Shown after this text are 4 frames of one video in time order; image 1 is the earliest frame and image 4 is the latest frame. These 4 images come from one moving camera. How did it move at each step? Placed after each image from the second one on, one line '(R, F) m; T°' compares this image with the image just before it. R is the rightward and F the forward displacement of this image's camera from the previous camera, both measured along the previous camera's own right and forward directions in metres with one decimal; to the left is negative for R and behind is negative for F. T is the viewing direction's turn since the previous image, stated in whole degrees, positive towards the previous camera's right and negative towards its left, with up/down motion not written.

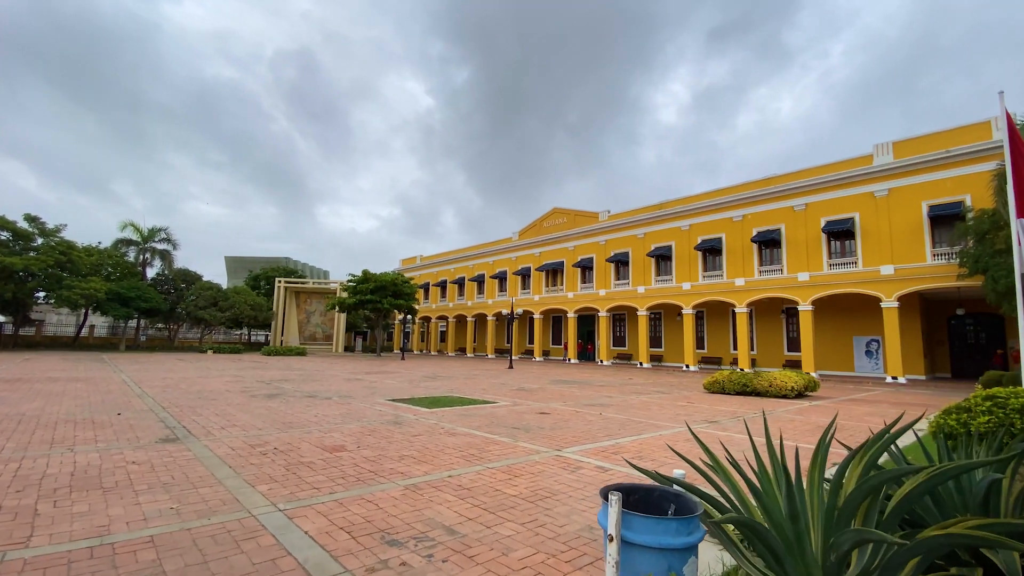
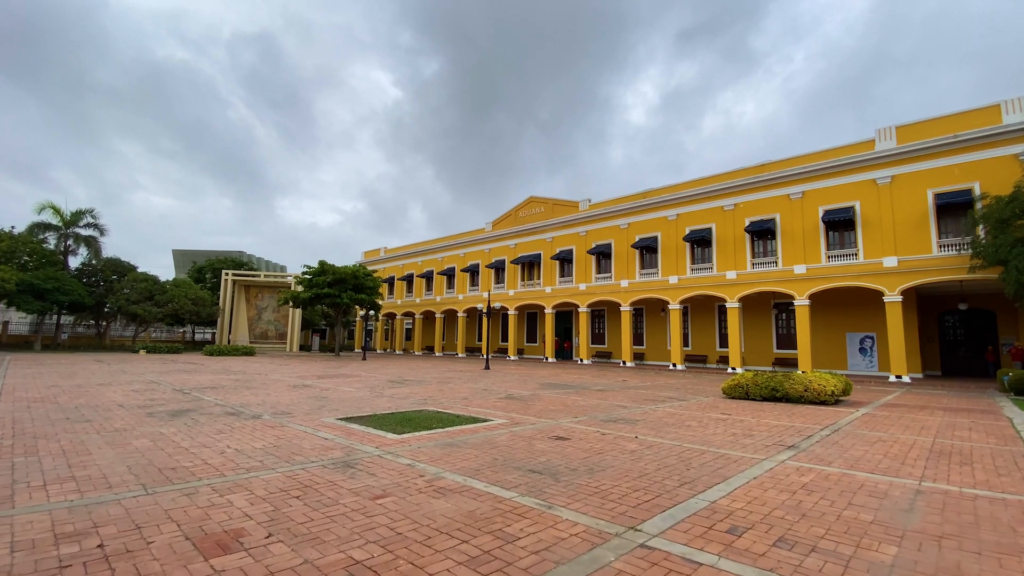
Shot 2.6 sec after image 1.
(-0.5, +2.8) m; +4°
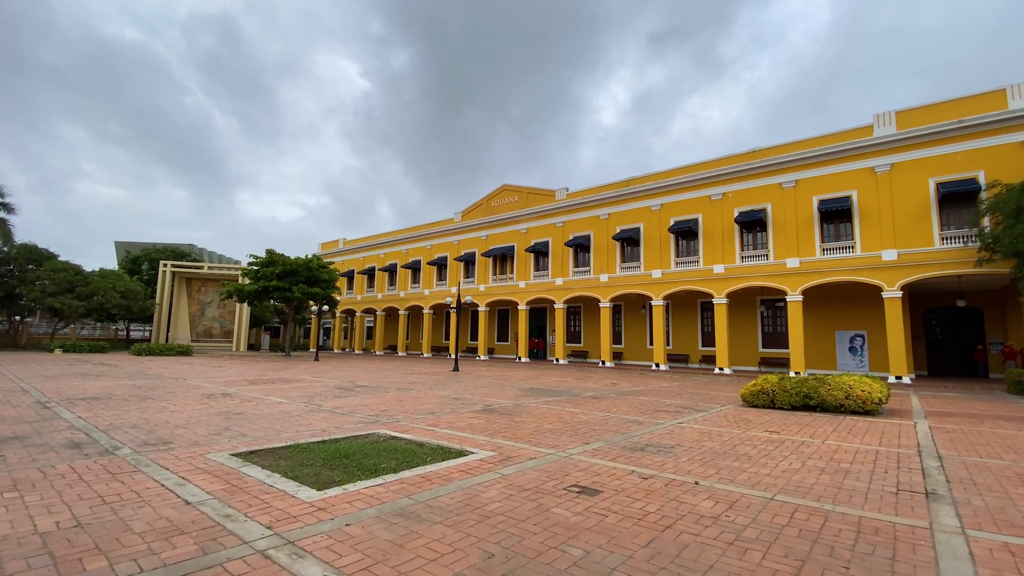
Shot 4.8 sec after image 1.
(-0.3, +2.6) m; +4°
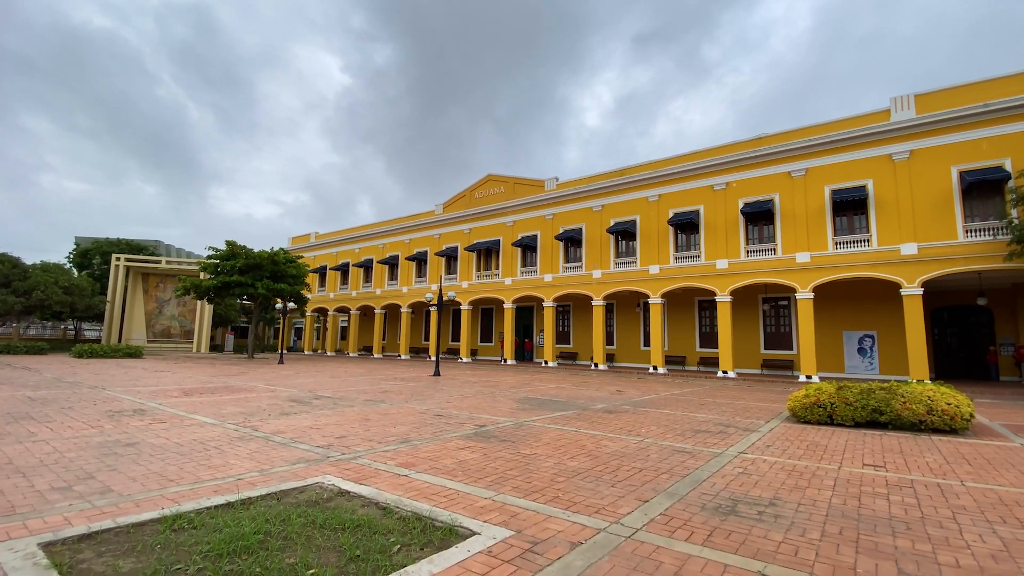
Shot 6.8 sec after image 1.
(-0.3, +2.2) m; +2°
